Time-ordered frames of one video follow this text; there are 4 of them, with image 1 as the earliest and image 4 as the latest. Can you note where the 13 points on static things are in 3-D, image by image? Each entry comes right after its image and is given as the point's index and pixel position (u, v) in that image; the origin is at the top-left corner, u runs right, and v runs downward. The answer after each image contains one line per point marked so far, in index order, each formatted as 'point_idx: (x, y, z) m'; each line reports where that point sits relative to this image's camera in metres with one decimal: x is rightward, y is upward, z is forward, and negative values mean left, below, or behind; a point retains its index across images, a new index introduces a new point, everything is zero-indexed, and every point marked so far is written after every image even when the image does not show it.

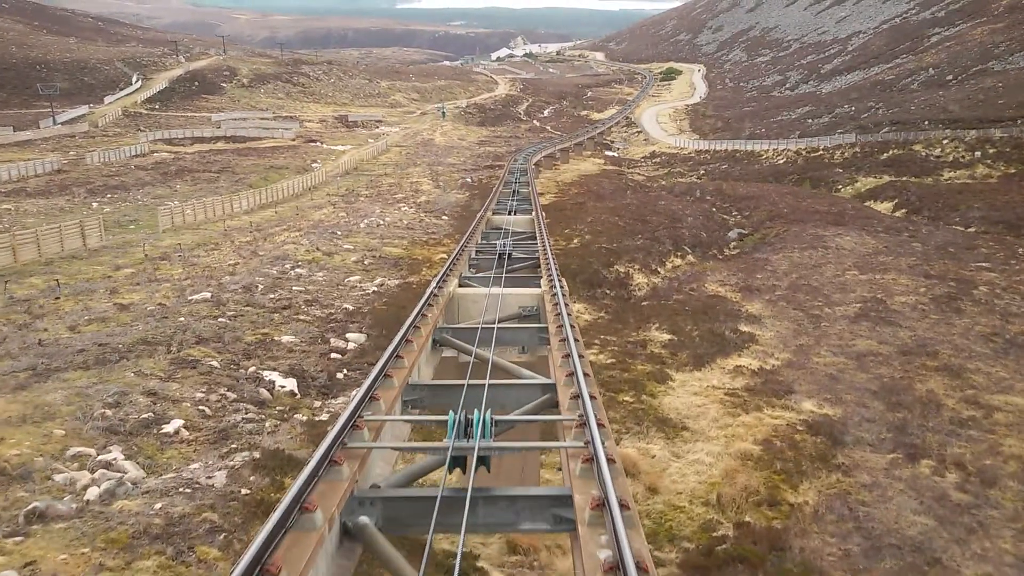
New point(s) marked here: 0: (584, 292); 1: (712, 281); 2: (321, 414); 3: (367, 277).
0: (+1.3, -0.1, +18.3) m
1: (+3.6, +0.1, +19.0) m
2: (-1.8, -1.2, +10.3) m
3: (-2.5, +0.2, +17.9) m
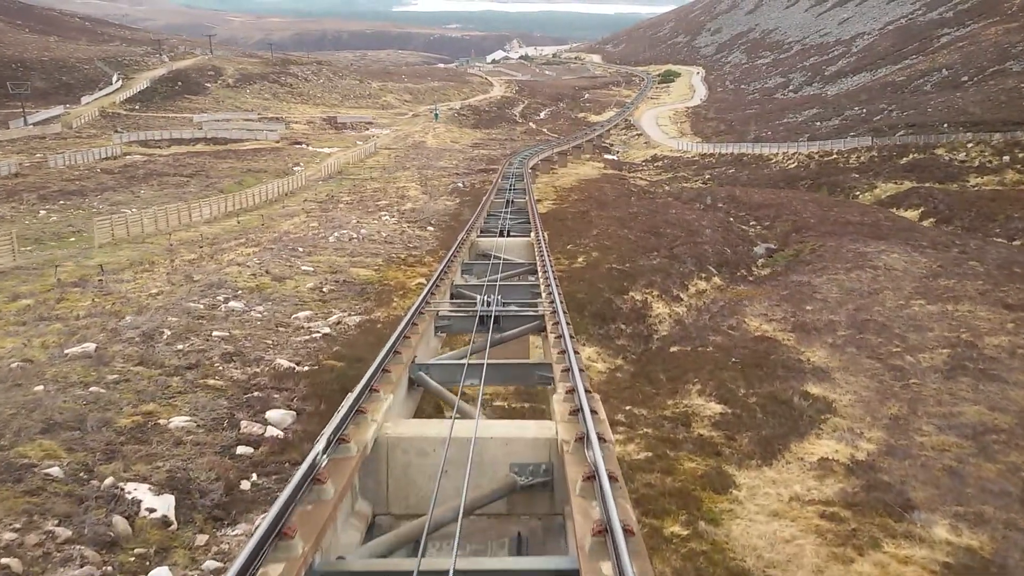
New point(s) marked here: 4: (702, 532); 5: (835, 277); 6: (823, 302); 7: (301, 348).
0: (+1.2, -0.6, +14.7) m
1: (+3.5, -0.4, +15.4) m
2: (-1.9, -1.7, +6.6) m
3: (-2.6, -0.3, +14.2) m
4: (+1.3, -1.7, +7.2) m
5: (+6.0, +0.2, +19.6) m
6: (+4.9, -0.2, +16.5) m
7: (-2.3, -0.7, +11.4) m
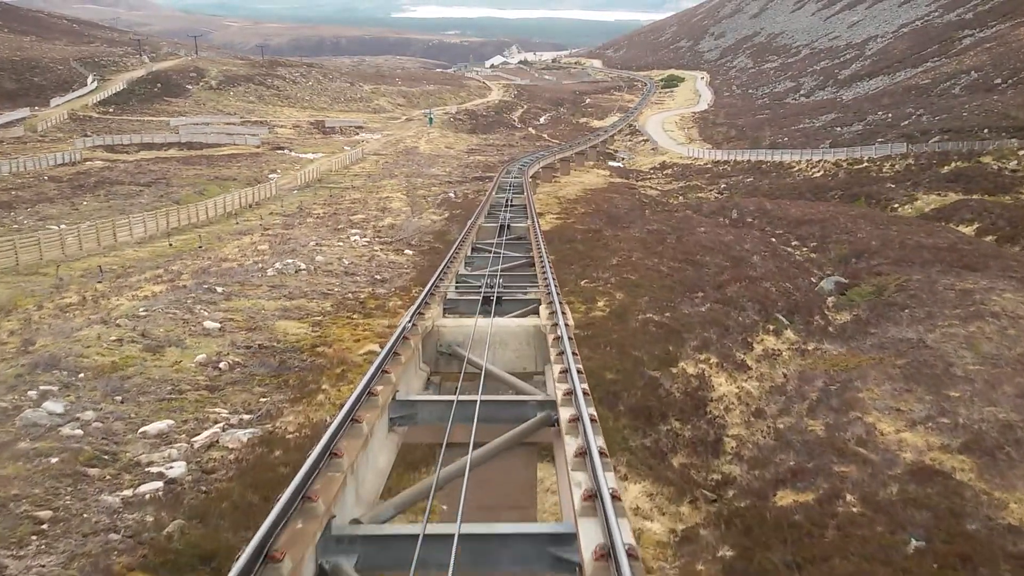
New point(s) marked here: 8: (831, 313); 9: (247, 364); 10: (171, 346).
0: (+1.1, -1.3, +9.3) m
1: (+3.4, -1.1, +10.0) m
2: (-2.0, -2.4, +1.2) m
3: (-2.7, -1.0, +8.8) m
4: (+1.2, -2.4, +1.8) m
5: (+5.9, -0.6, +14.2) m
6: (+4.8, -1.0, +11.1) m
7: (-2.3, -1.4, +6.0) m
8: (+4.9, -0.4, +16.2) m
9: (-2.7, -0.8, +10.6) m
10: (-3.6, -0.6, +11.0) m
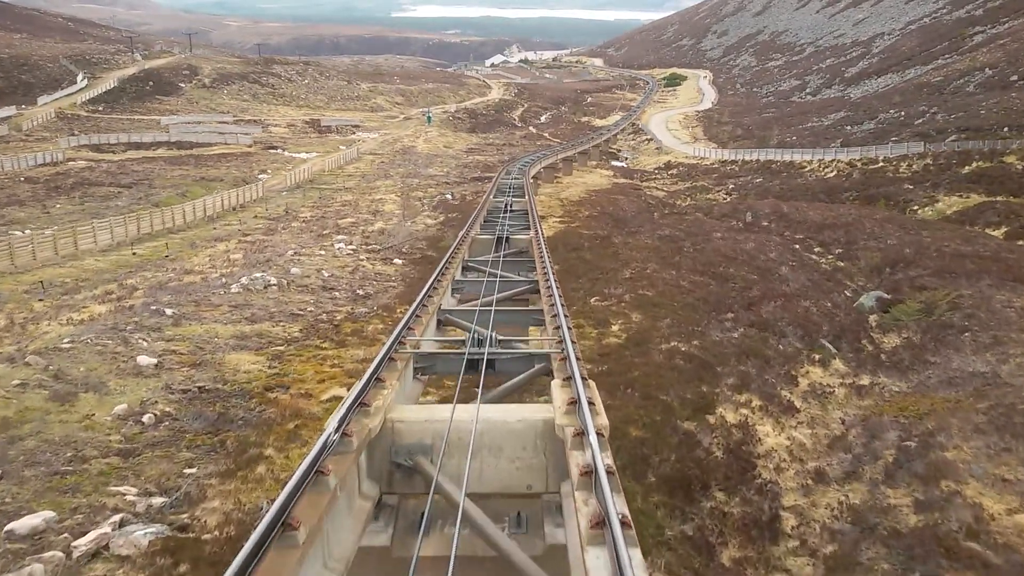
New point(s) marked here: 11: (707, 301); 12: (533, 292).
0: (+1.1, -1.6, +7.2) m
1: (+3.4, -1.4, +7.9) m
2: (-2.0, -2.7, -0.9) m
3: (-2.7, -1.3, +6.7) m
4: (+1.2, -2.6, -0.3) m
5: (+5.9, -0.8, +12.1) m
6: (+4.8, -1.3, +9.0) m
7: (-2.3, -1.6, +3.9) m
8: (+4.9, -0.7, +14.1) m
9: (-2.7, -1.0, +8.5) m
10: (-3.6, -0.9, +8.9) m
11: (+2.7, -0.2, +14.7) m
12: (+0.2, +0.1, +11.7) m
